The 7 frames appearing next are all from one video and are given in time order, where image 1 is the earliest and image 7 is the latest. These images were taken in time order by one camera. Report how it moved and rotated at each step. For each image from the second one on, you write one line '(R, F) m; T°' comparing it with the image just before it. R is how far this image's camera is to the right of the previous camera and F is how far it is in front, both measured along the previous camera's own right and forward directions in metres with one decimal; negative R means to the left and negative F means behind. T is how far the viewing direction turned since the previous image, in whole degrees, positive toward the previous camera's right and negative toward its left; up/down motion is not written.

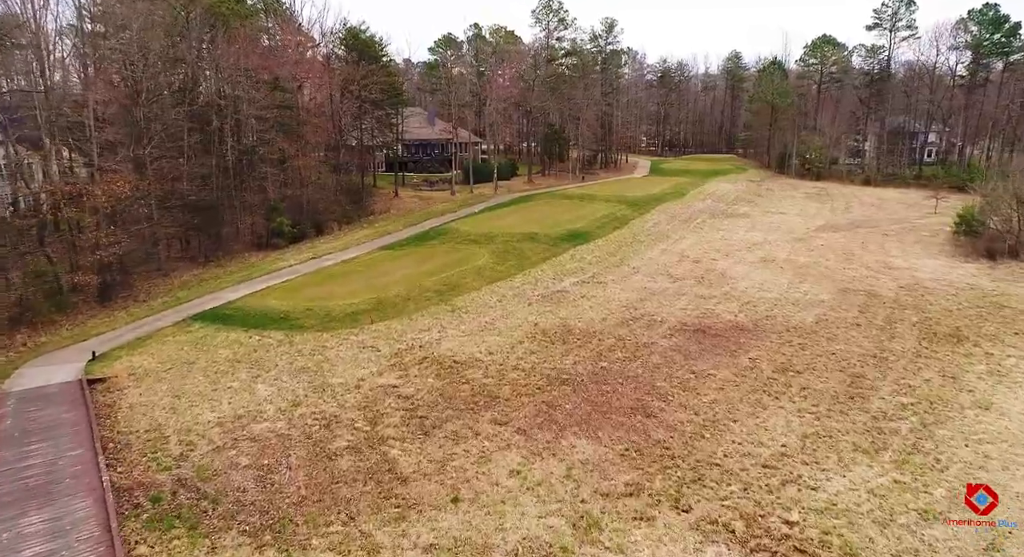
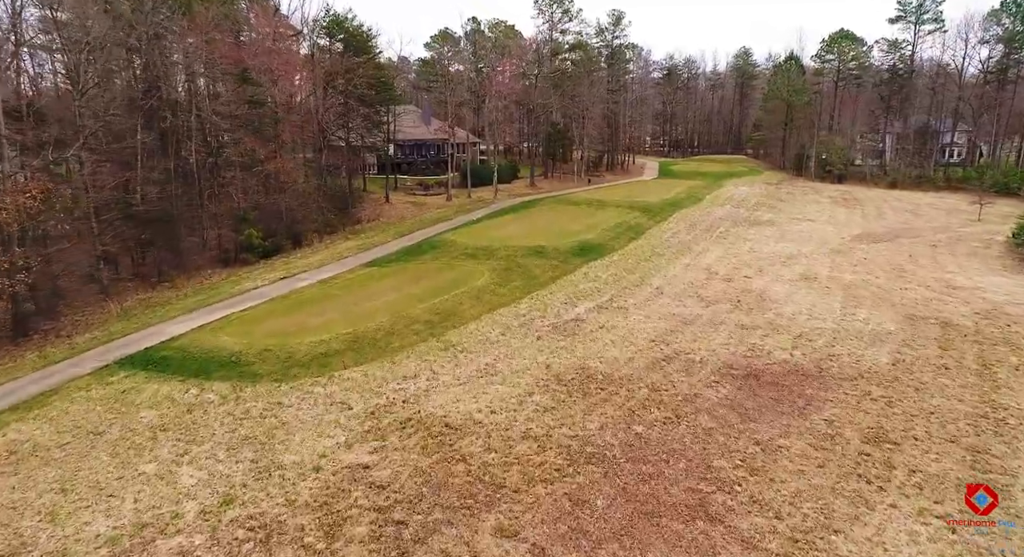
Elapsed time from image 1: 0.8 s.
(-0.2, +3.8) m; 0°
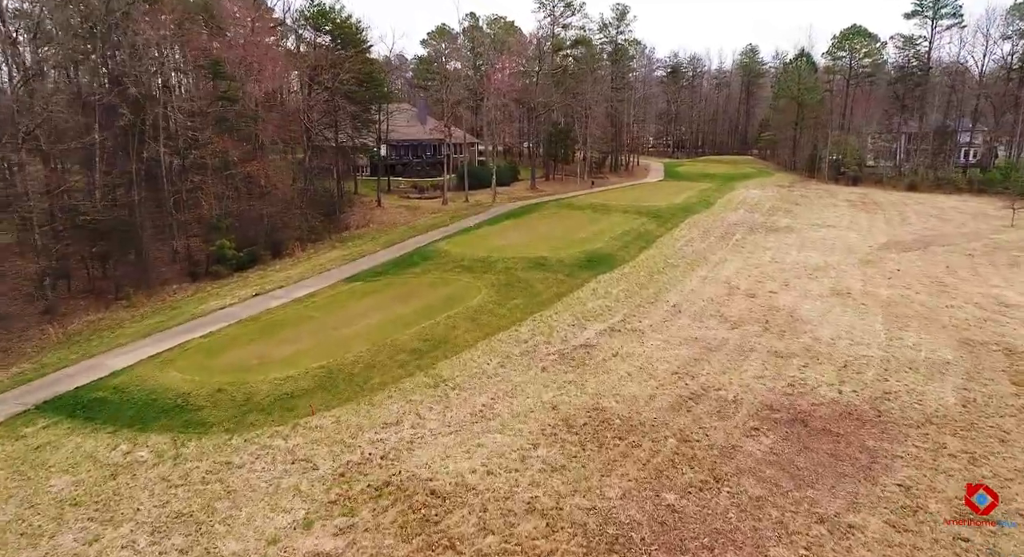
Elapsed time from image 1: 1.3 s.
(0.0, +2.5) m; 0°
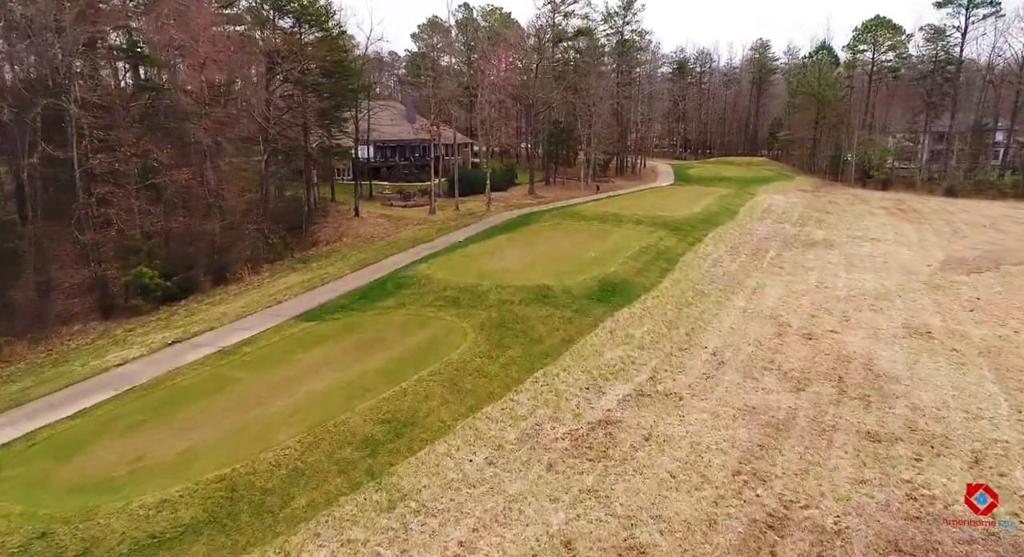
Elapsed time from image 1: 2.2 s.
(+0.1, +4.8) m; 0°
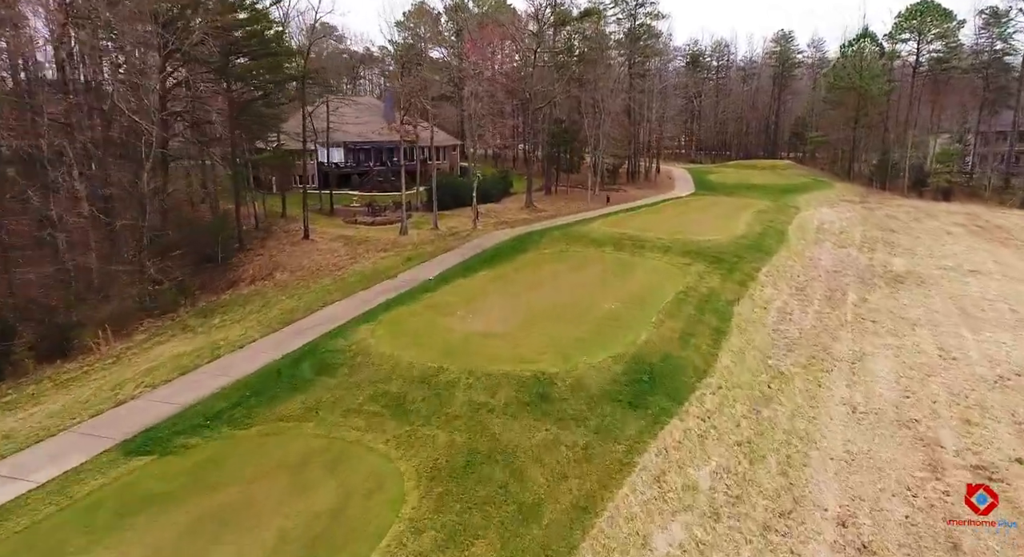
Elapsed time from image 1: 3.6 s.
(+0.4, +7.4) m; 0°
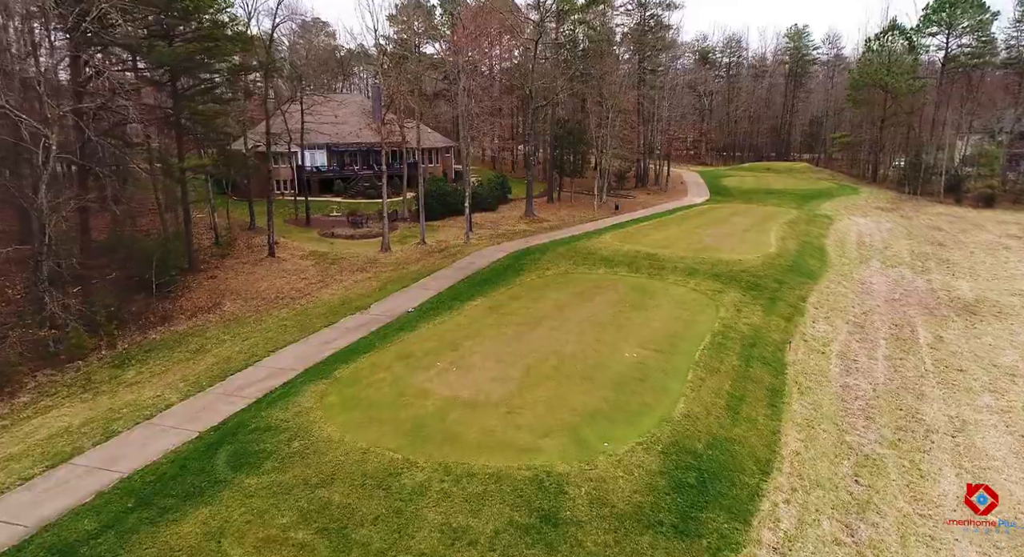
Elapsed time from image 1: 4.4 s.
(+0.1, +3.8) m; 0°
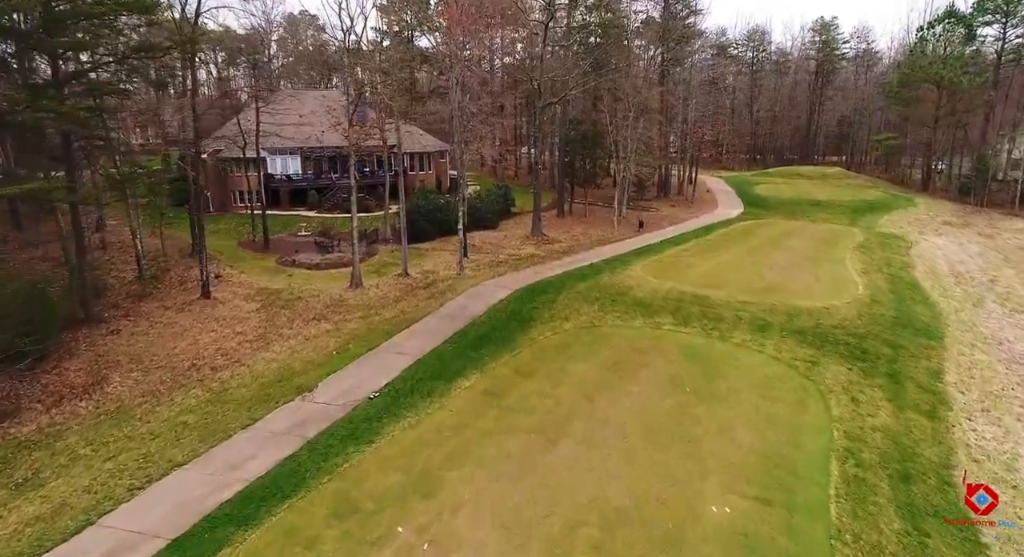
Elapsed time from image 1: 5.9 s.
(-0.1, +5.6) m; 0°
